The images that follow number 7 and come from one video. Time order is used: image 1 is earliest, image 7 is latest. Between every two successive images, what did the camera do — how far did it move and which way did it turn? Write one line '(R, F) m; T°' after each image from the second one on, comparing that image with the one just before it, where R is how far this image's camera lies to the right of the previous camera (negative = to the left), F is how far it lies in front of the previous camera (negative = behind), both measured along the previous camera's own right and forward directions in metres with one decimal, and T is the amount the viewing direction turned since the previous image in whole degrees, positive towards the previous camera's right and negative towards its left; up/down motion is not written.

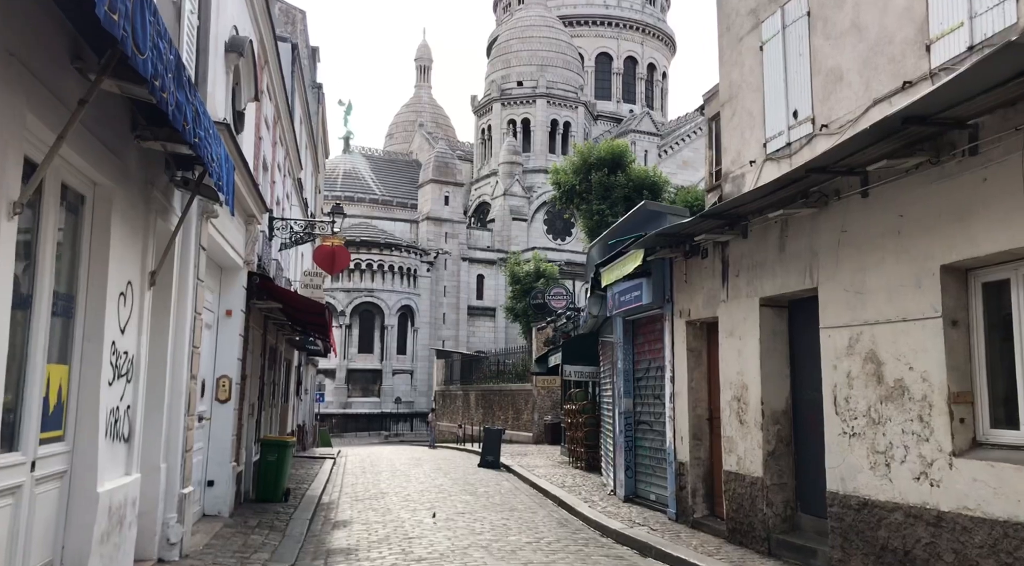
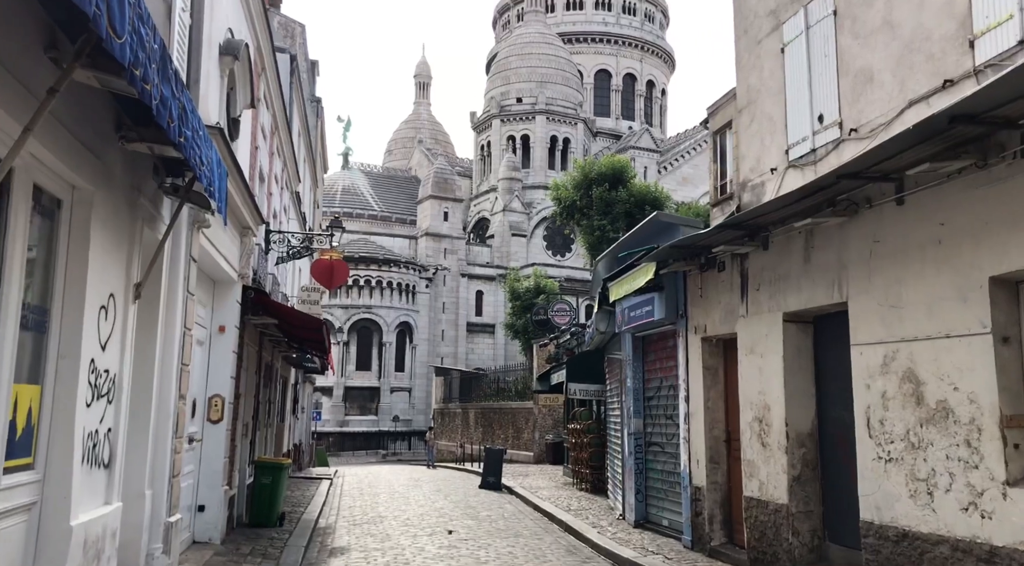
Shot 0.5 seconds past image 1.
(-0.1, +0.5) m; 0°
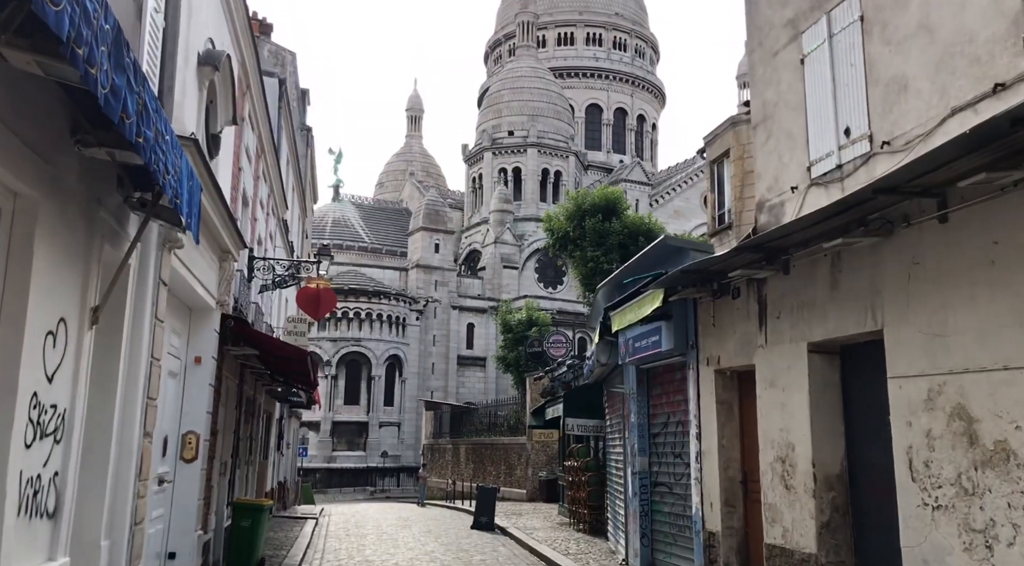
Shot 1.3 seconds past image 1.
(-0.1, +0.8) m; +1°
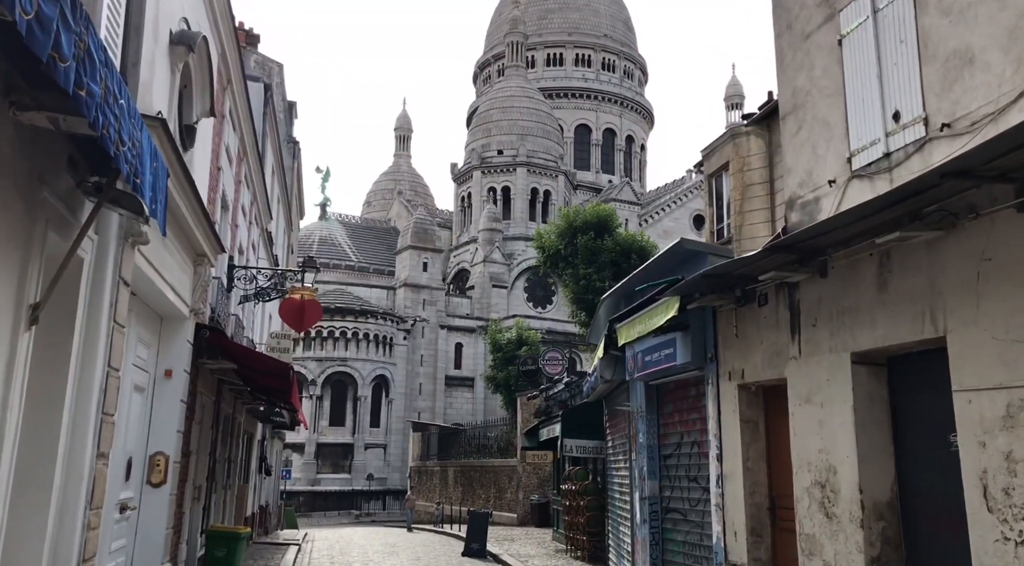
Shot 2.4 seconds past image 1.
(-0.2, +0.9) m; +1°
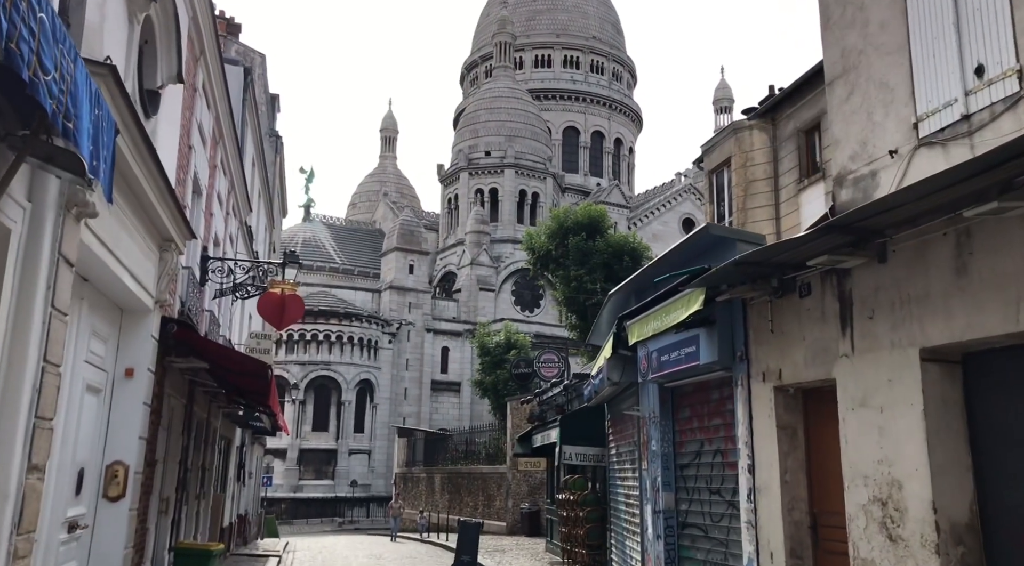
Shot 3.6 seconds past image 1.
(-0.2, +1.1) m; +1°
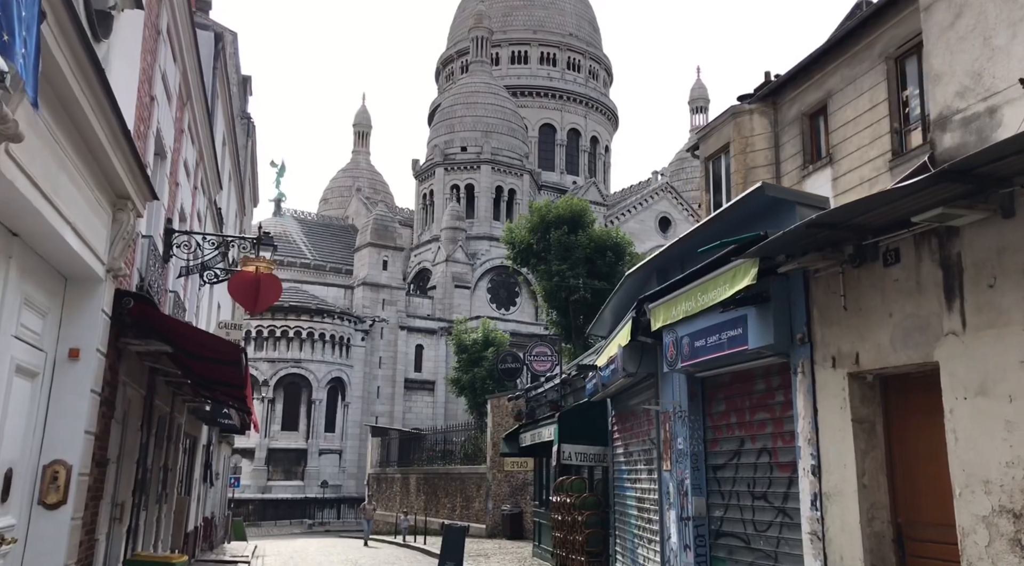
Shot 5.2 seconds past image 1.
(-0.4, +1.4) m; +2°
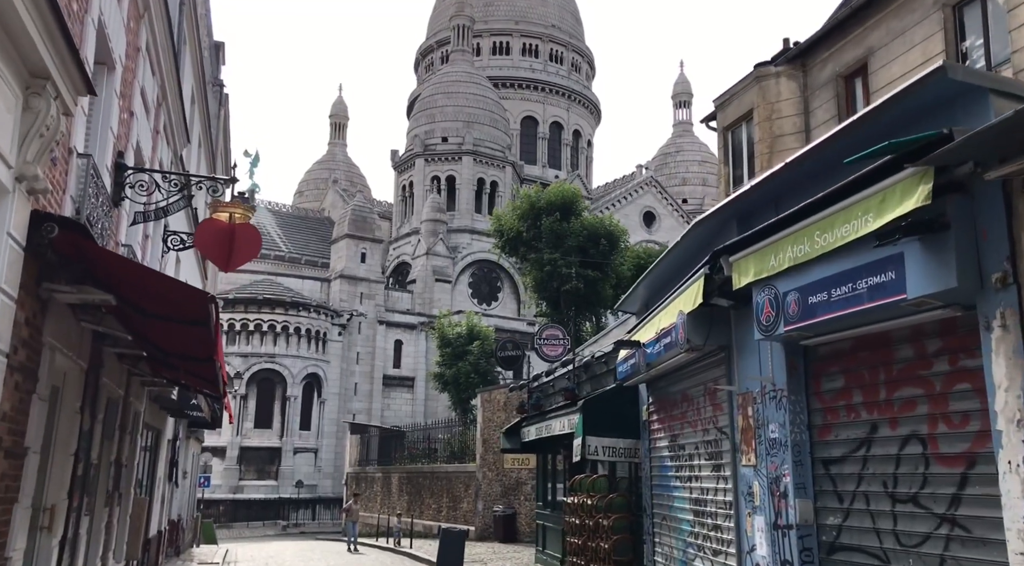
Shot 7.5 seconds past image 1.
(-0.7, +2.3) m; +2°
